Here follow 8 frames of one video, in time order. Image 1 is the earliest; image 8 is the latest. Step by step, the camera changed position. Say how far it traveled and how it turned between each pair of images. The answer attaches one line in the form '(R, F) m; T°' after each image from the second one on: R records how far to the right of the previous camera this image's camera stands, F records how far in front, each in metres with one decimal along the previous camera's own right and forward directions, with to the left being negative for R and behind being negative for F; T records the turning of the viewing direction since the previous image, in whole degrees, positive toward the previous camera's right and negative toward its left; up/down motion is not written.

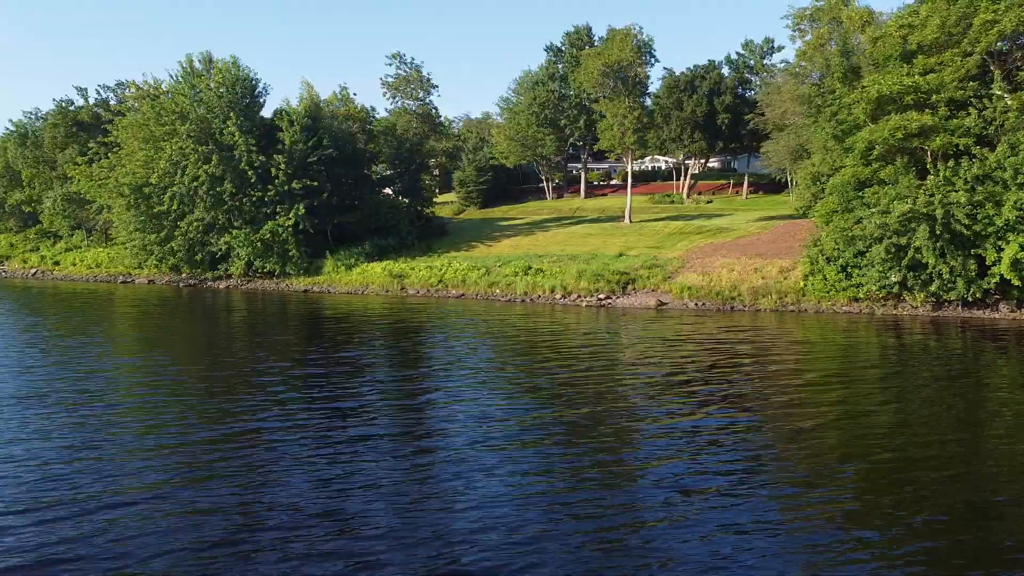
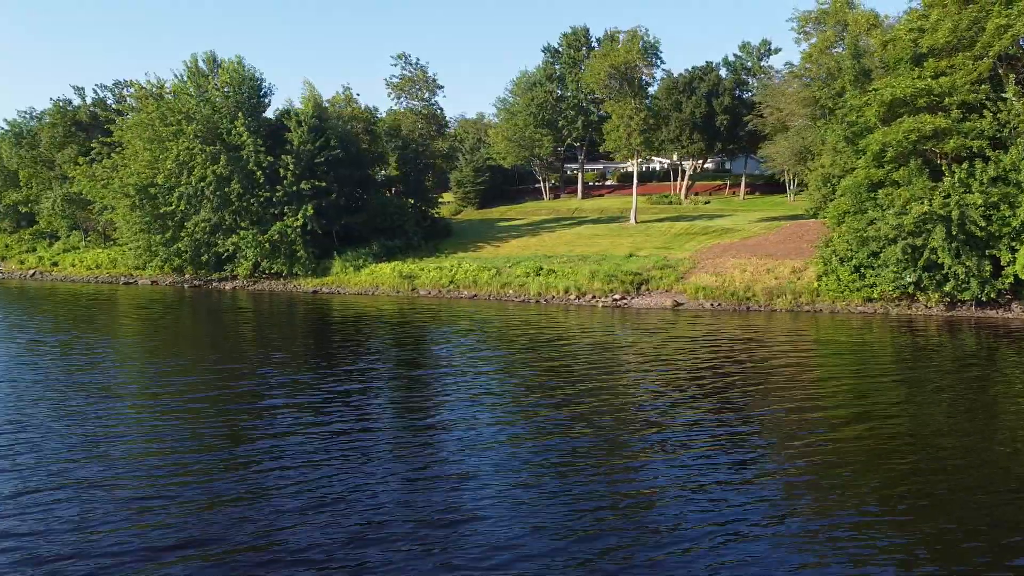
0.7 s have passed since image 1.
(-1.3, -0.1) m; +1°
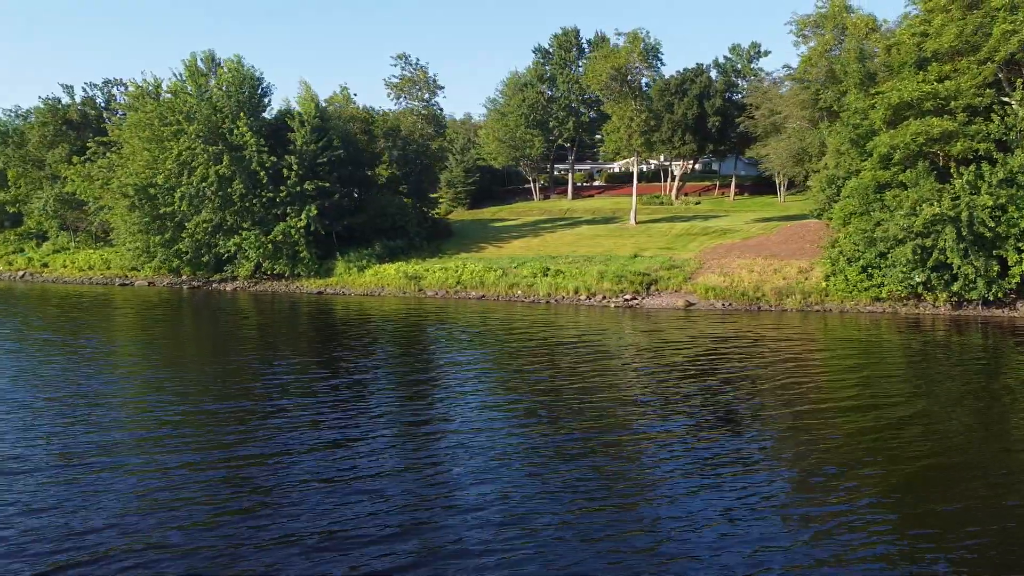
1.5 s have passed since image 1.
(-1.6, -0.1) m; +2°
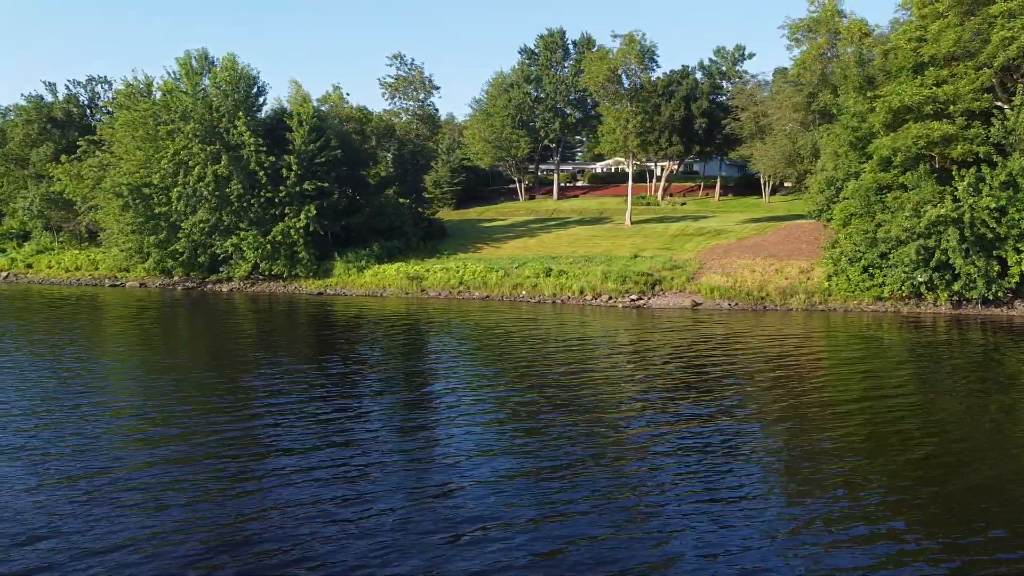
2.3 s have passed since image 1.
(-1.6, -0.1) m; +2°
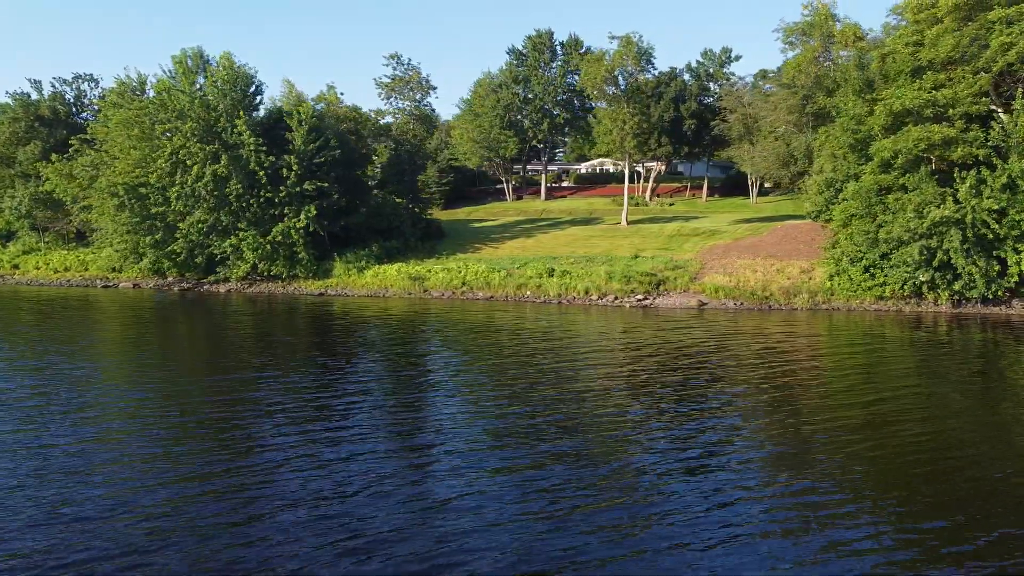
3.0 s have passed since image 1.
(-1.5, -0.1) m; +2°
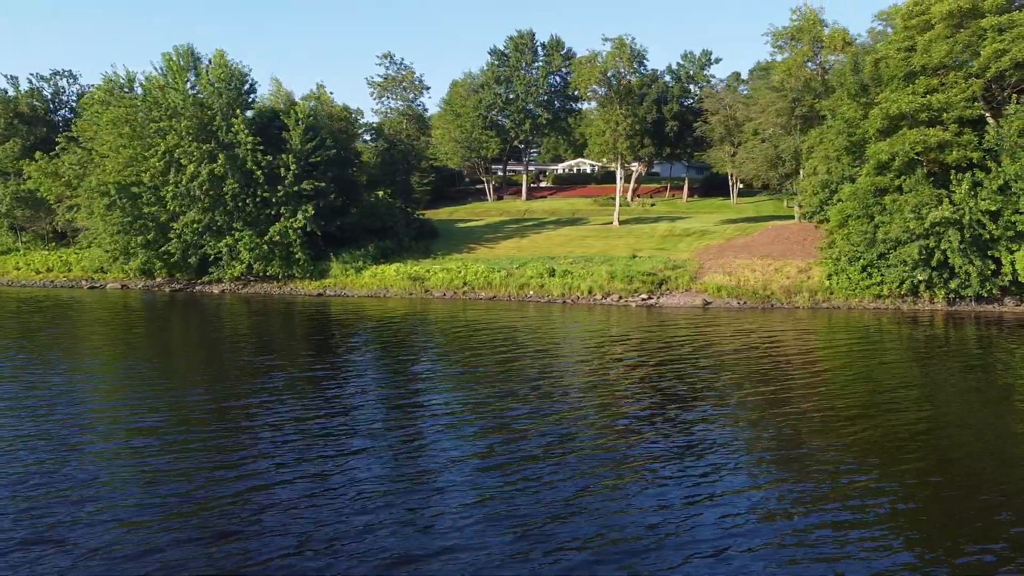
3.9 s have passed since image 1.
(-1.9, -0.2) m; +3°
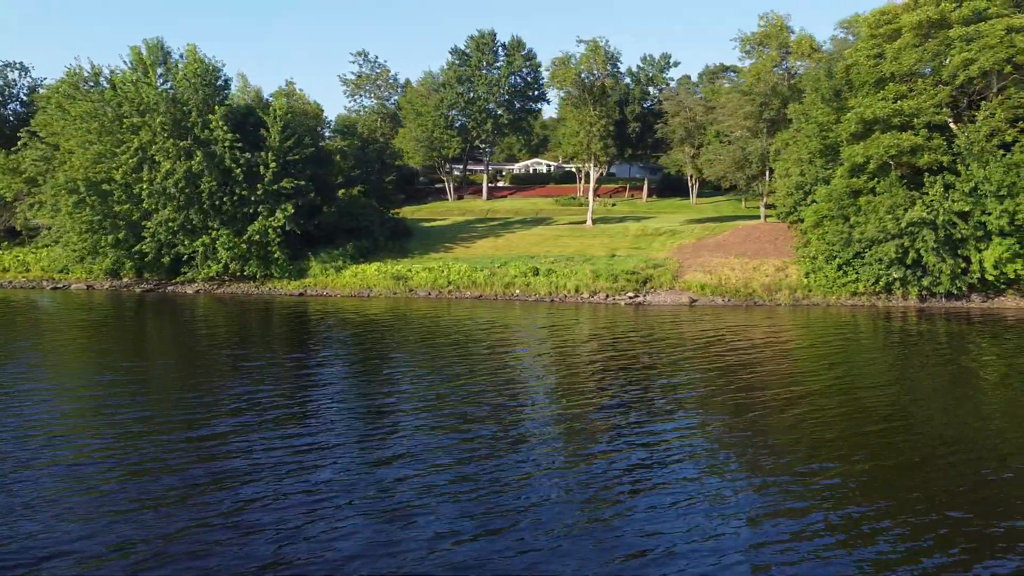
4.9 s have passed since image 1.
(-2.3, -0.2) m; +4°
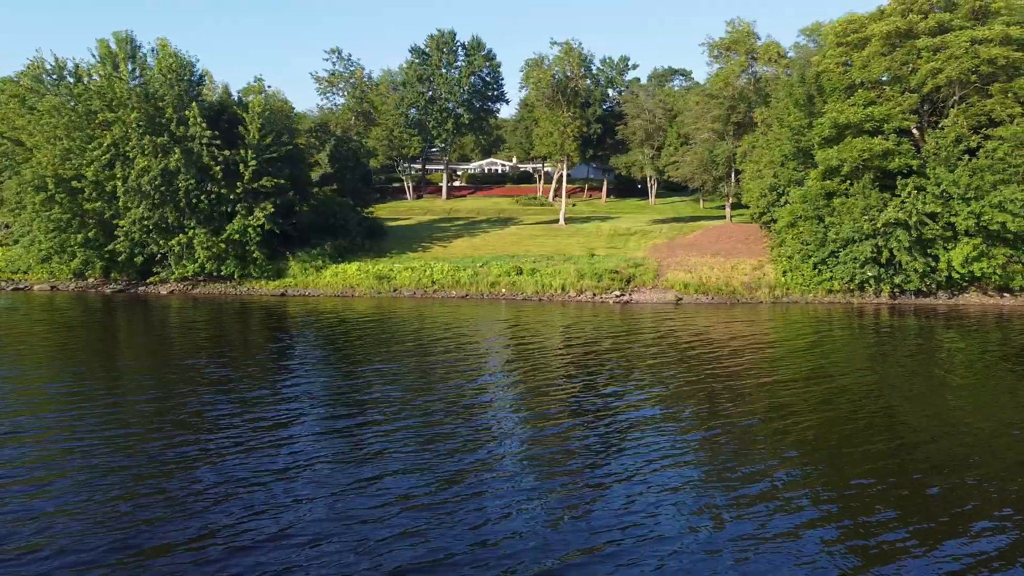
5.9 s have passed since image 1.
(-2.4, -0.2) m; +5°
